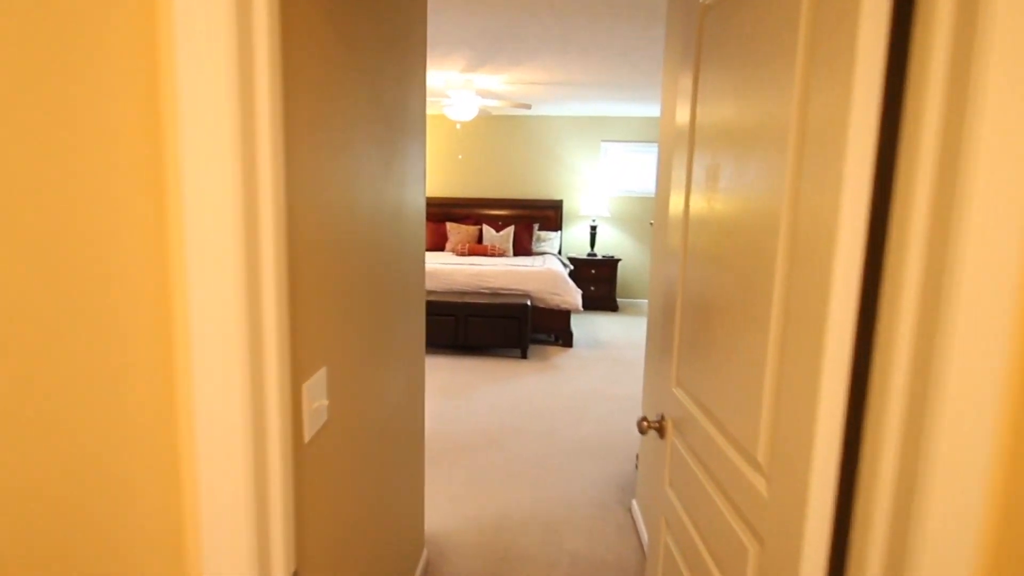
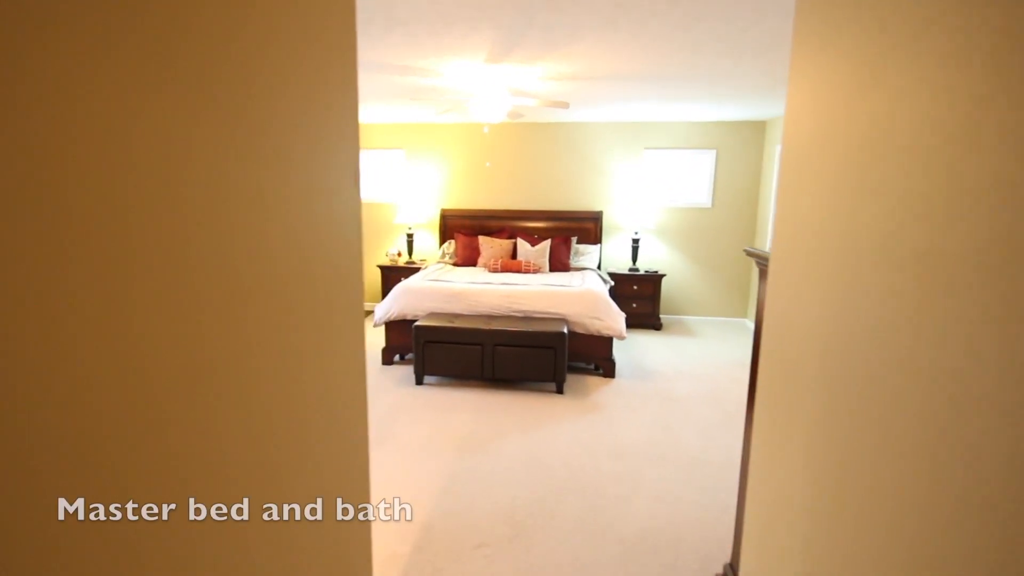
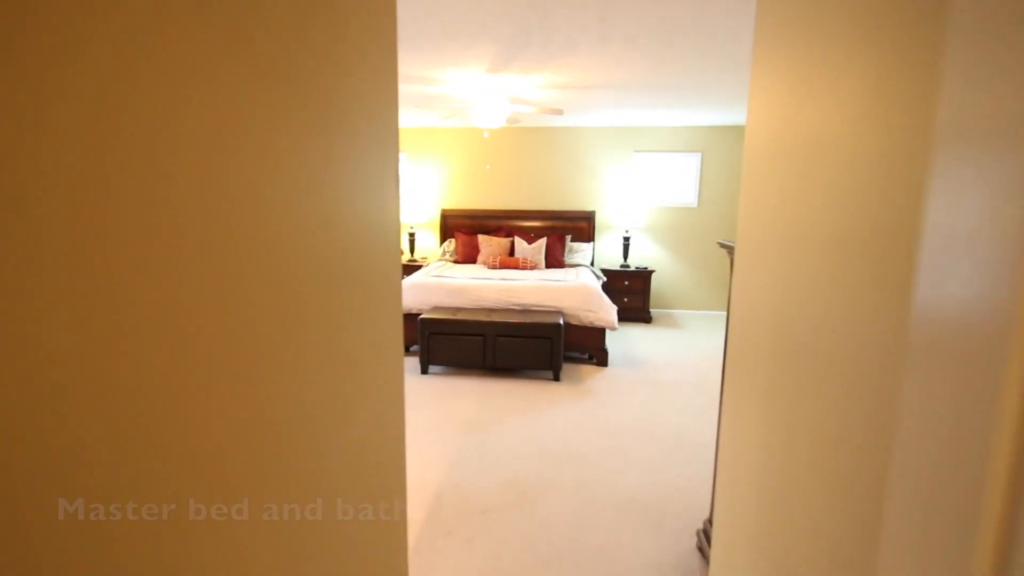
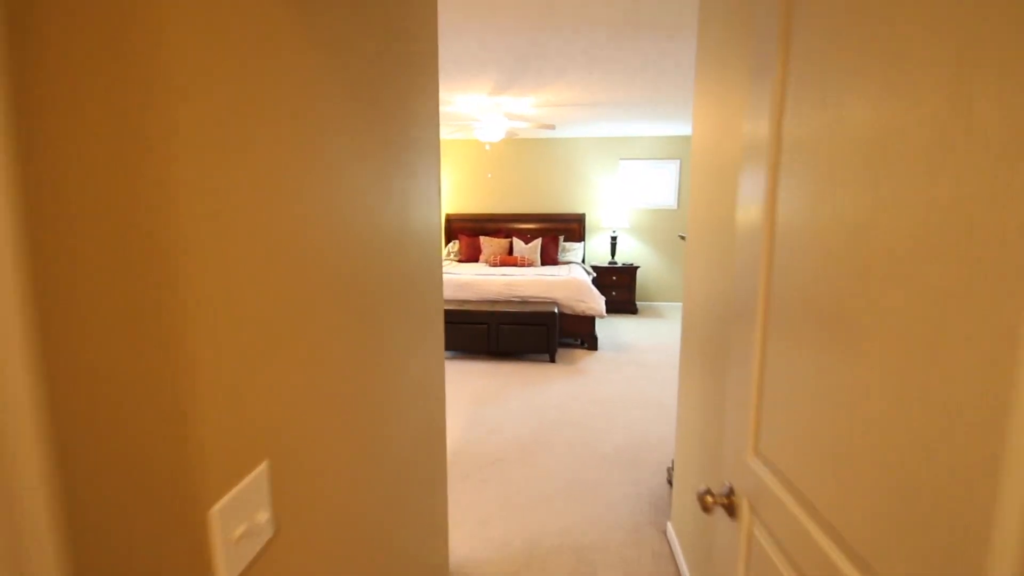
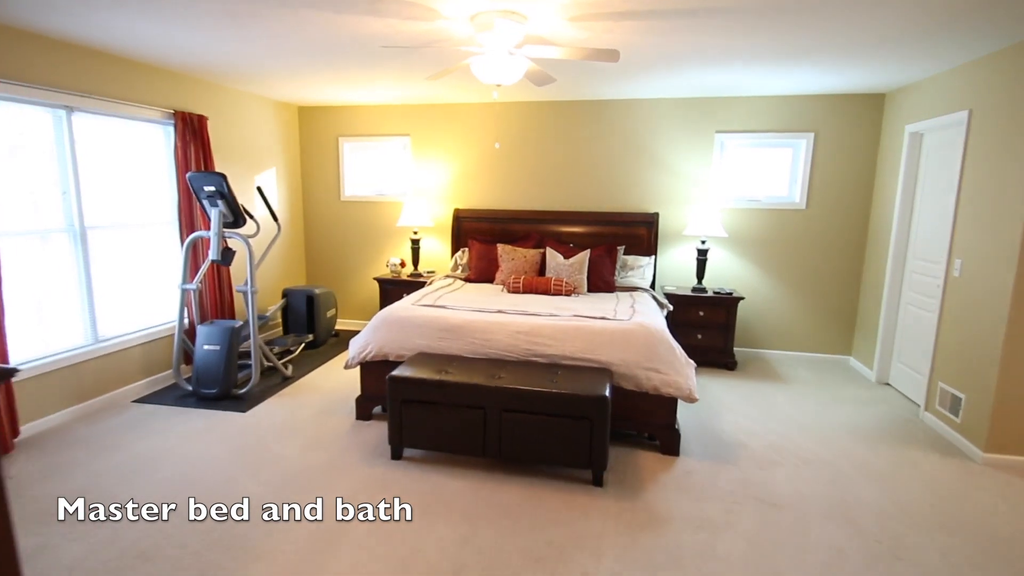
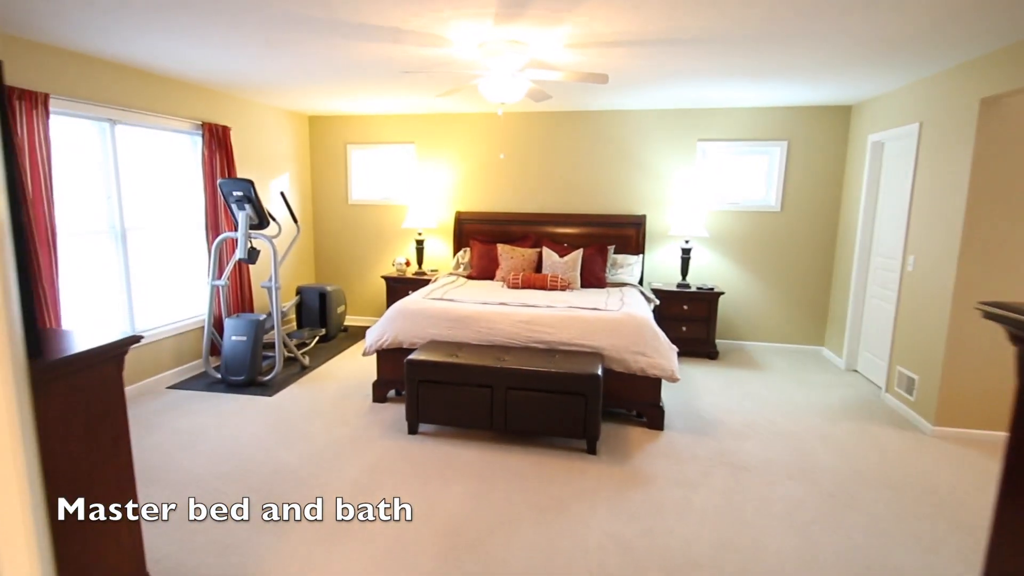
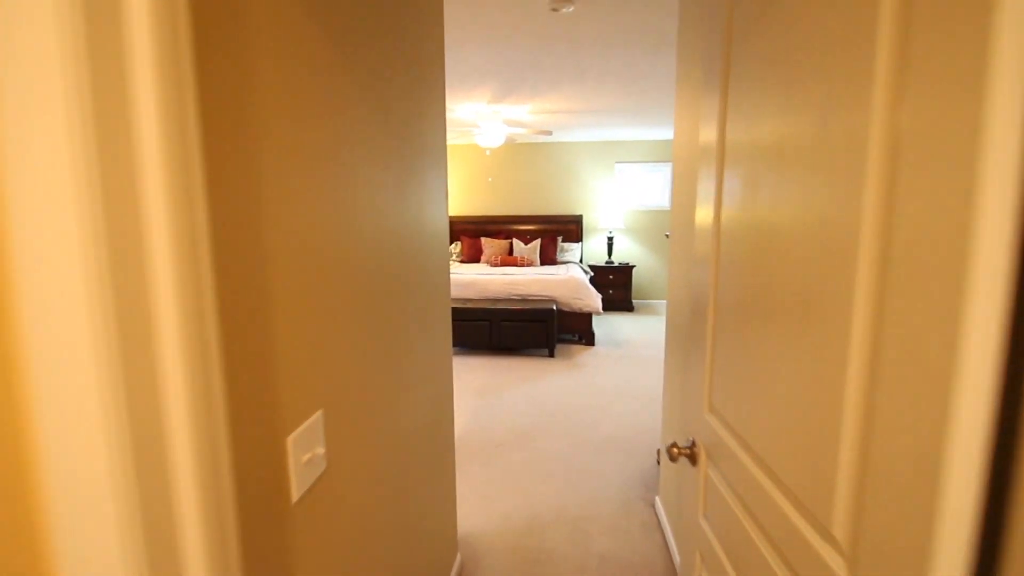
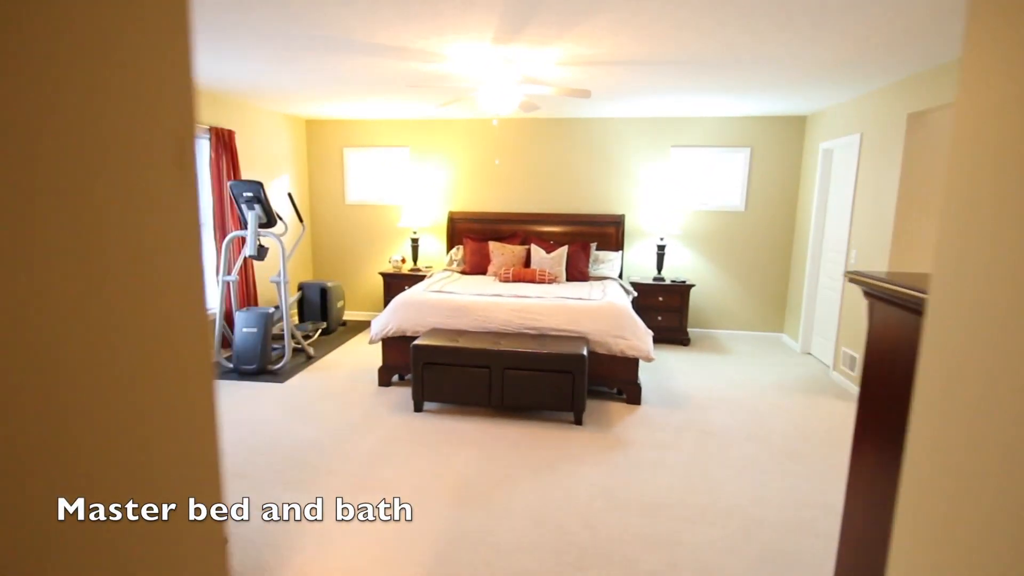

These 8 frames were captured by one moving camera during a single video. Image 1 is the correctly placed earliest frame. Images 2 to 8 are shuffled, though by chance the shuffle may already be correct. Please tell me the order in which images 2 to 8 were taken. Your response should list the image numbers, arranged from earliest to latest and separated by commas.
7, 4, 3, 2, 8, 6, 5
